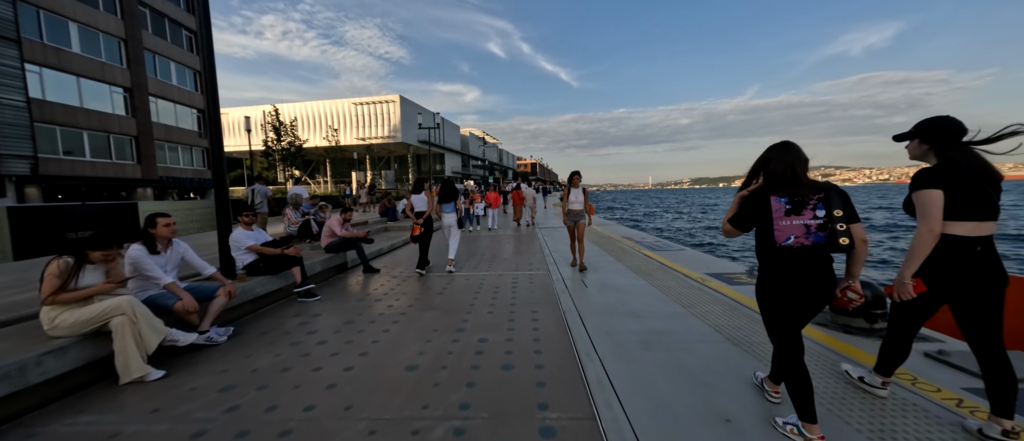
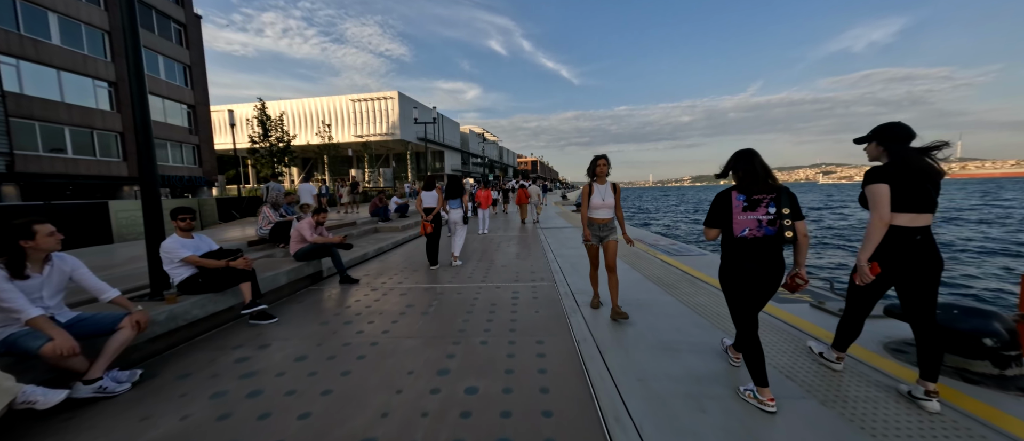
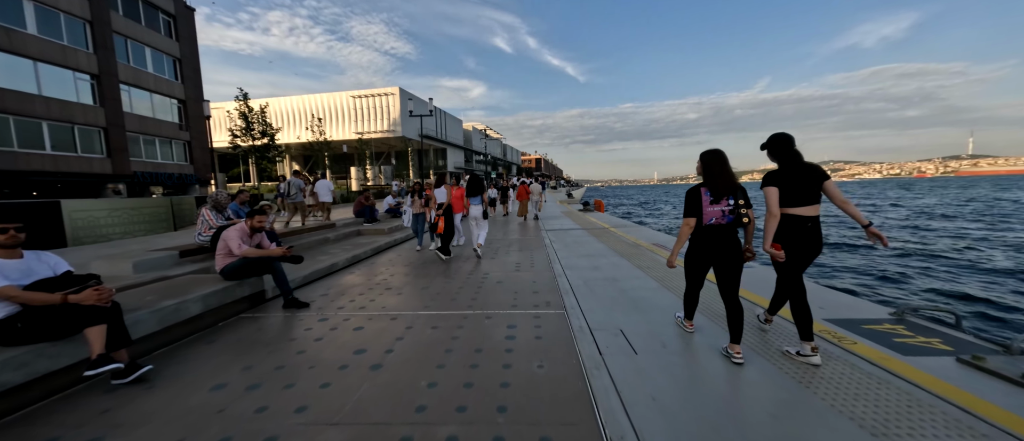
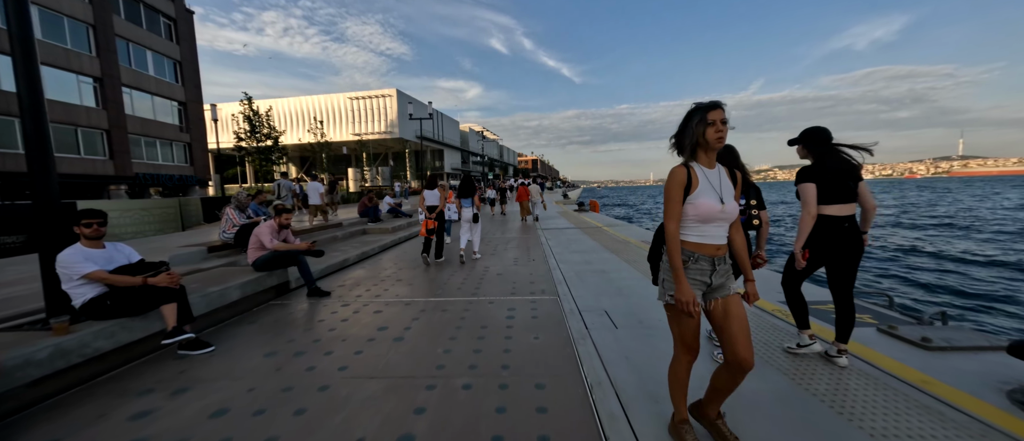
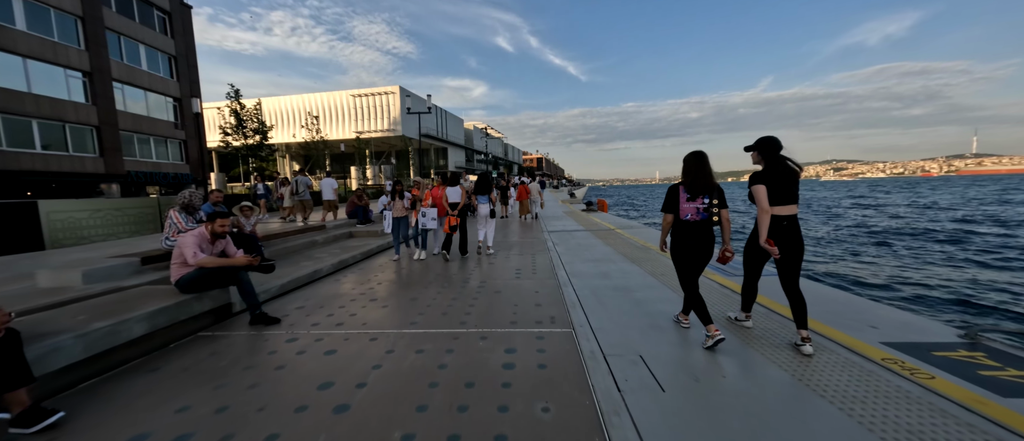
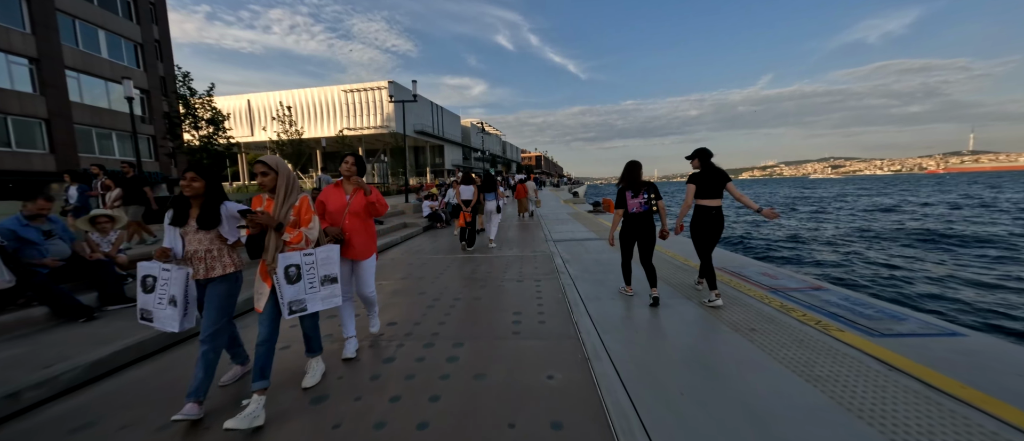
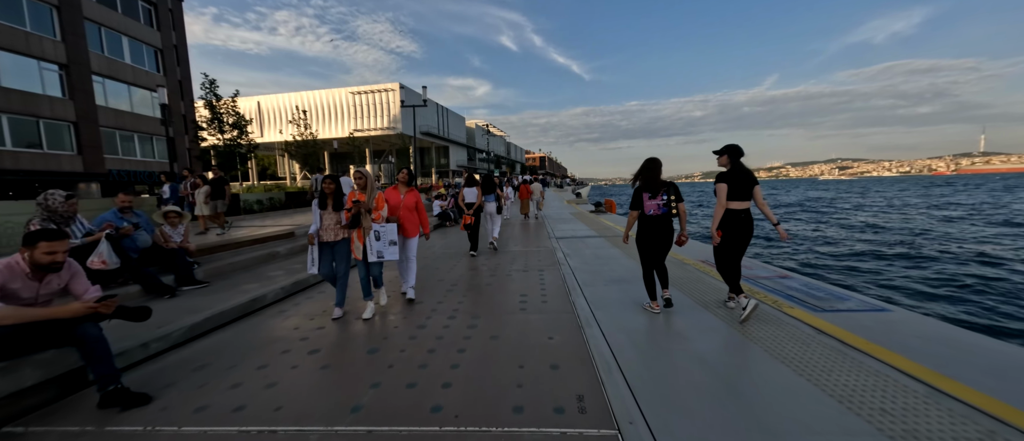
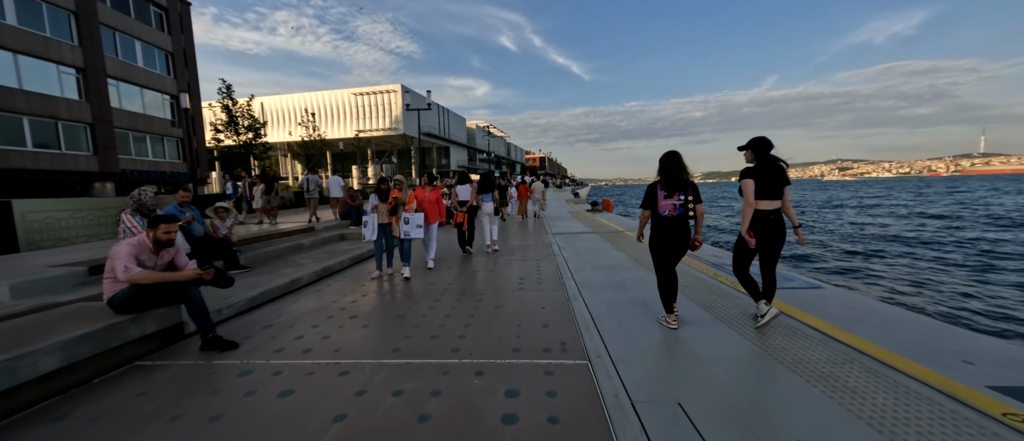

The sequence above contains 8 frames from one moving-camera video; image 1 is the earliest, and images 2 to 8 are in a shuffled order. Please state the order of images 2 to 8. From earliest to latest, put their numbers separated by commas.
2, 4, 3, 5, 8, 7, 6
